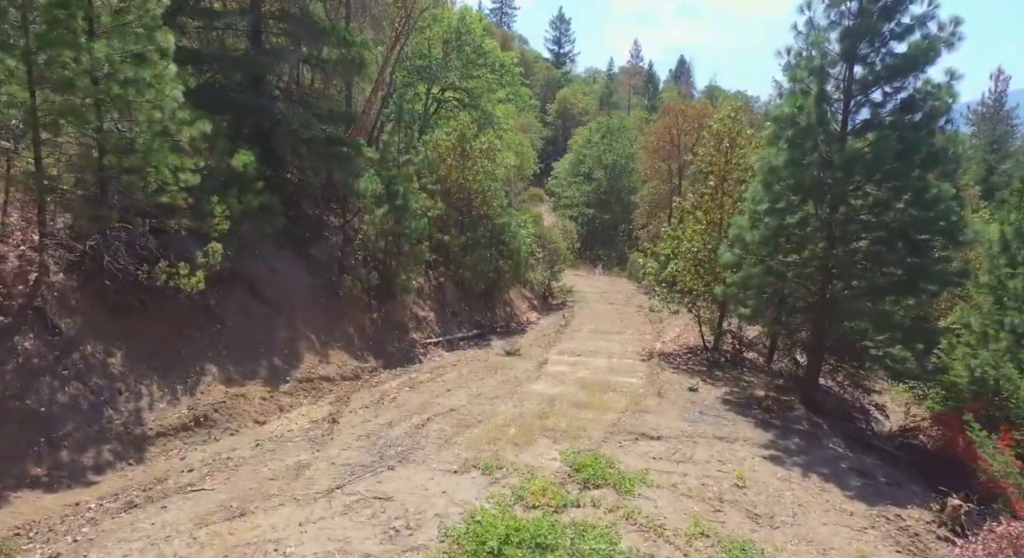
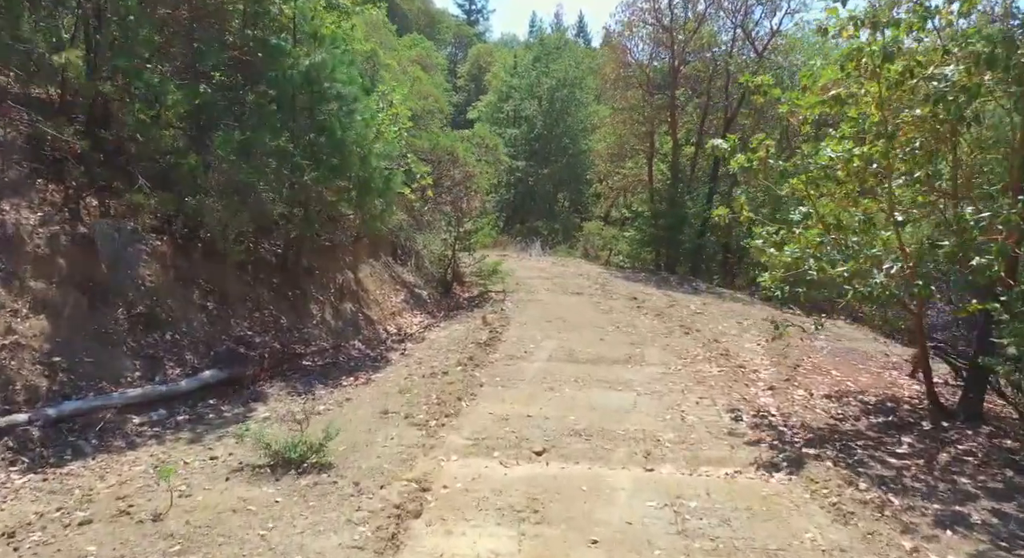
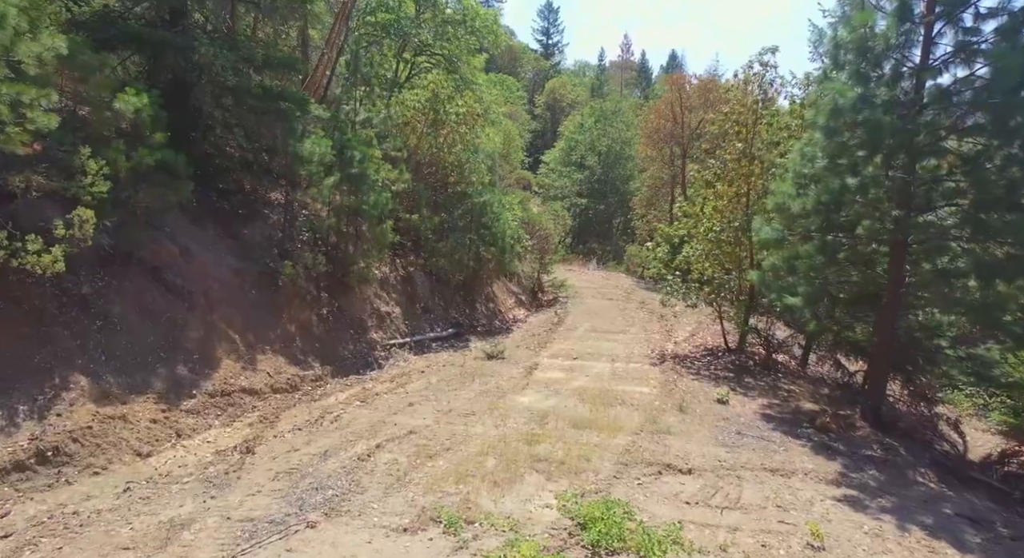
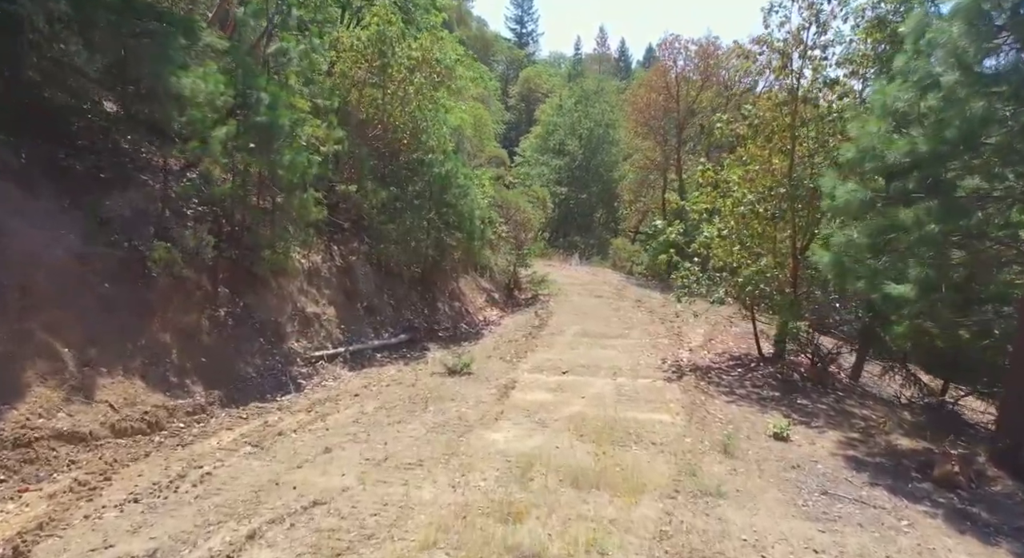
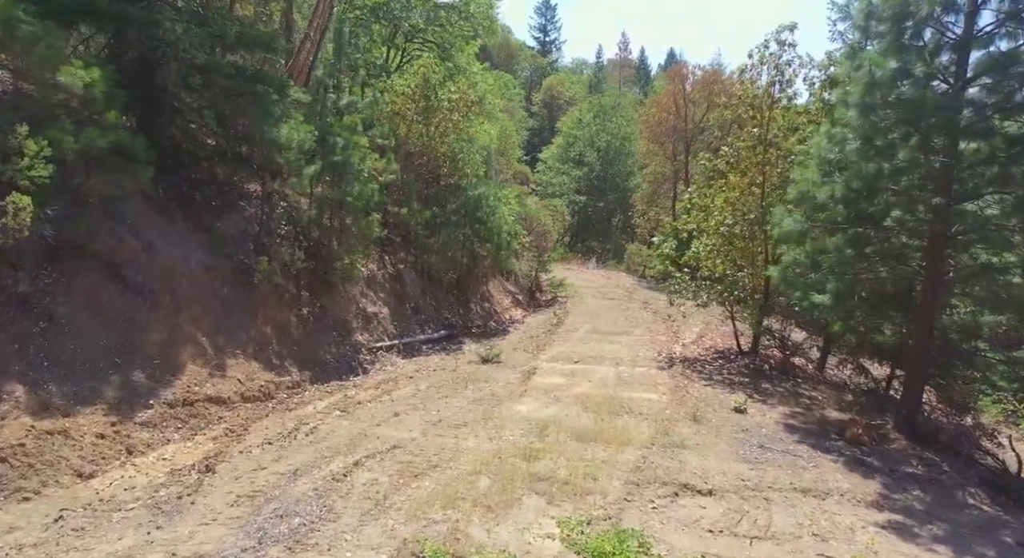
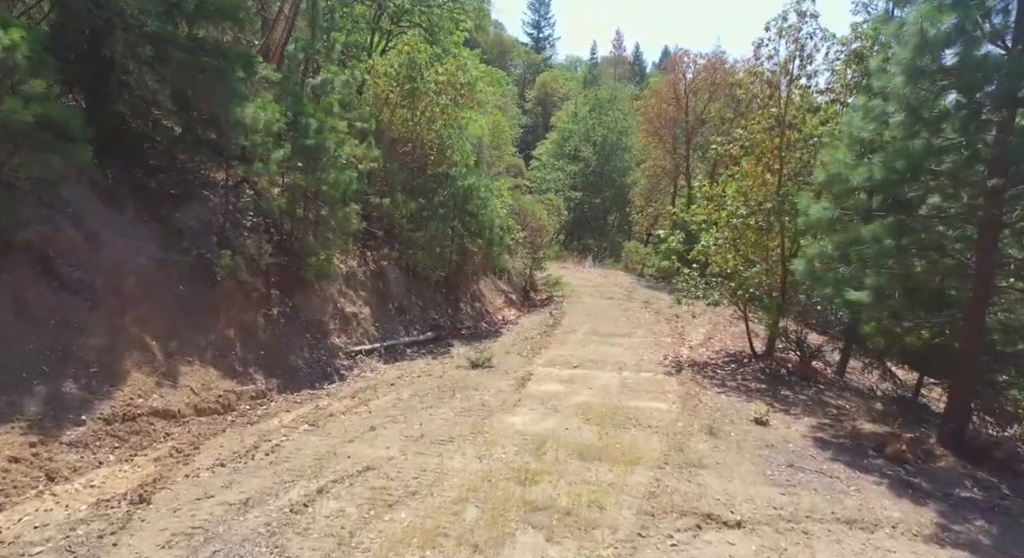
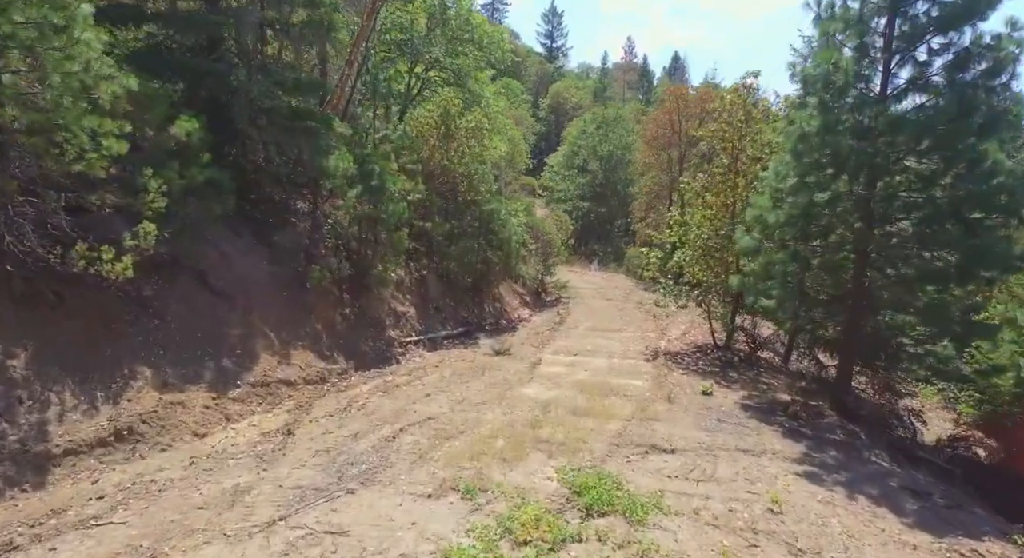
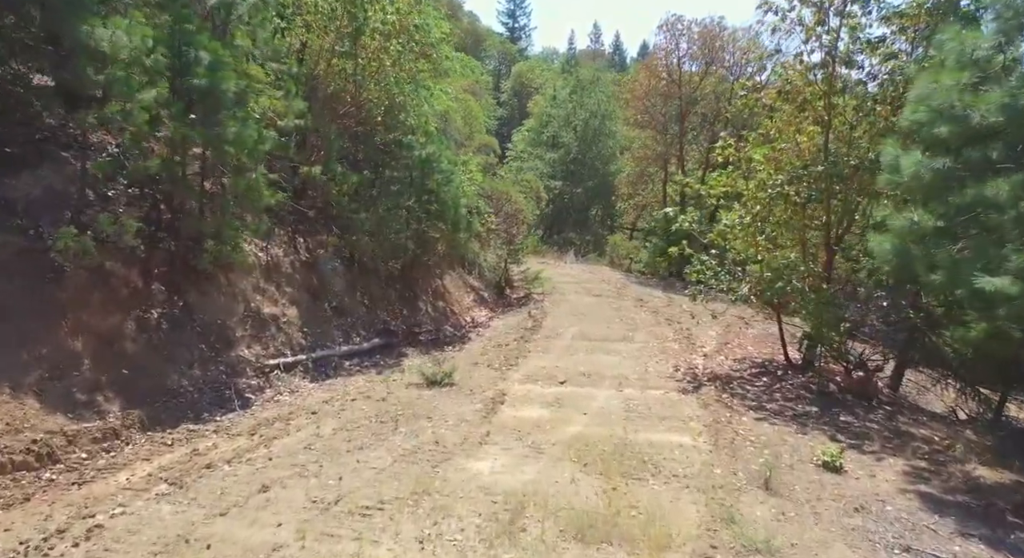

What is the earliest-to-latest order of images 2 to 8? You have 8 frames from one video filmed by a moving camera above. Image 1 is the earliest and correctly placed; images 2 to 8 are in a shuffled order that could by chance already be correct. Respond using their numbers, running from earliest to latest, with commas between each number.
7, 3, 5, 6, 4, 8, 2
